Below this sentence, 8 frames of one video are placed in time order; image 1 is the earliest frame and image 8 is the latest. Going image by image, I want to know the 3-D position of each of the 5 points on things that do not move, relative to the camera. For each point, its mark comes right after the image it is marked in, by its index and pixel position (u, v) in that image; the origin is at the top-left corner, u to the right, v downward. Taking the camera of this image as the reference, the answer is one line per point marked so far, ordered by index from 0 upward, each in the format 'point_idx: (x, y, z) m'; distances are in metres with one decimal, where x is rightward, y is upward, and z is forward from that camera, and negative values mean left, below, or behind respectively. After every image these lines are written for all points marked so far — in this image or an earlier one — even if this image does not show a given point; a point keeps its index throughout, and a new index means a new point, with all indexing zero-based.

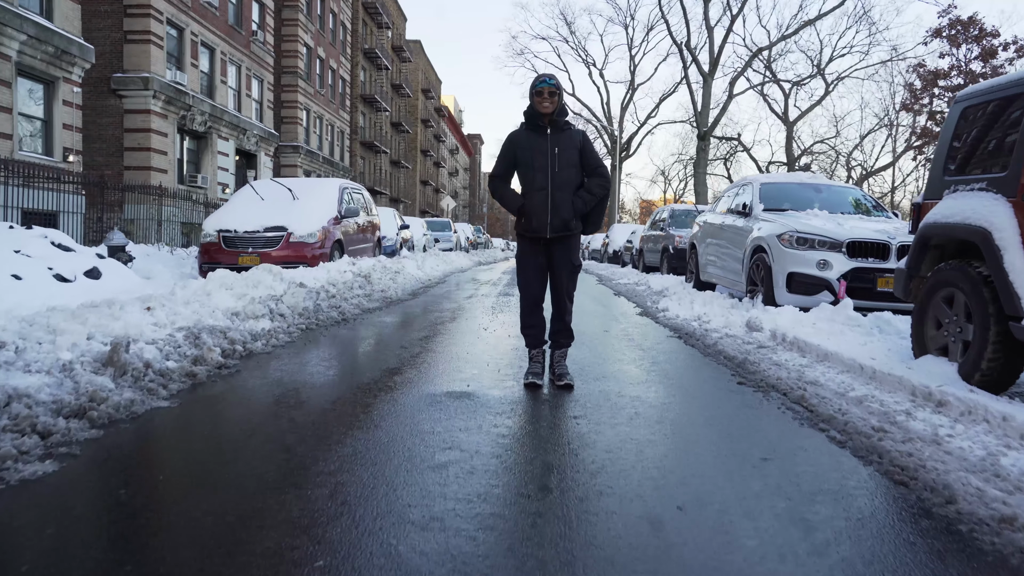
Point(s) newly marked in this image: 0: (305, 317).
0: (-2.1, -0.3, +7.0) m
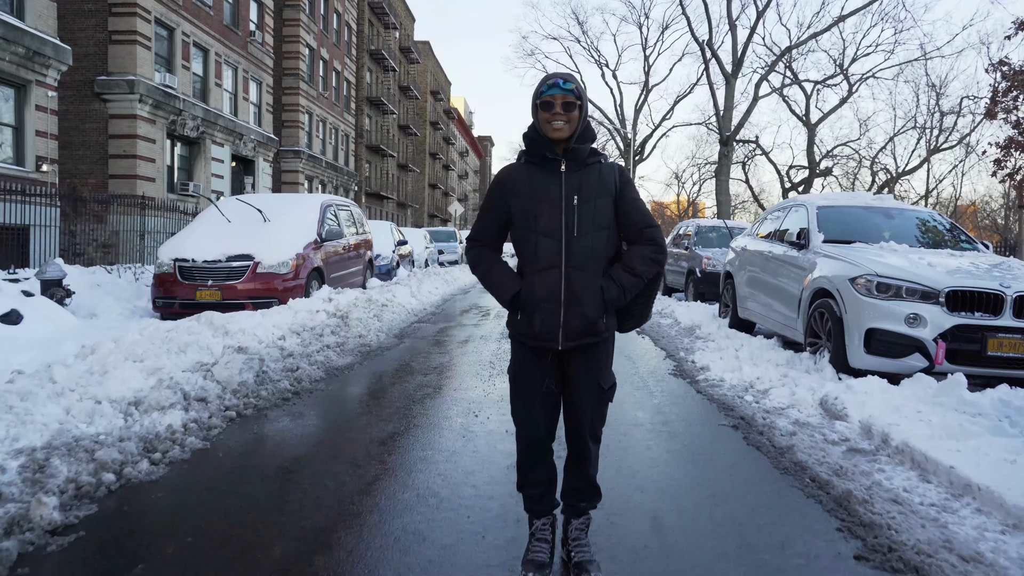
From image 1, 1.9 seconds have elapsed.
0: (-2.1, -0.8, +5.3) m
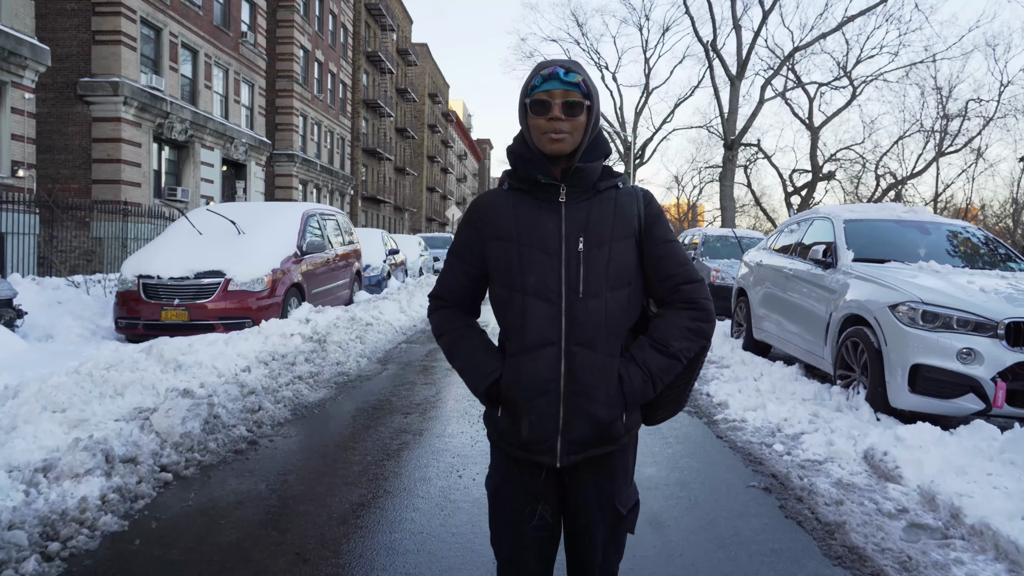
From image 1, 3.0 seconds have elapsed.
0: (-2.2, -1.0, +4.5) m
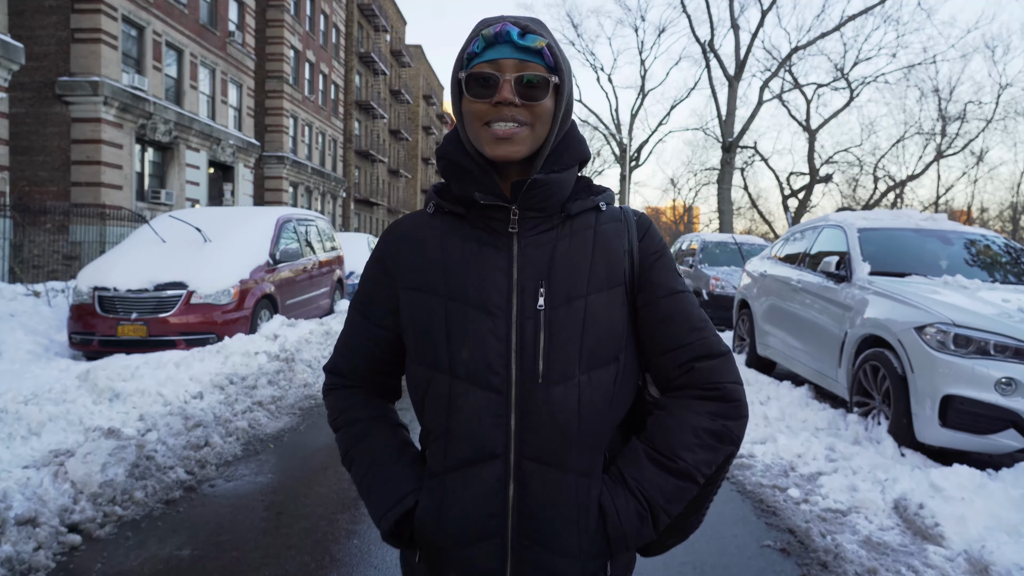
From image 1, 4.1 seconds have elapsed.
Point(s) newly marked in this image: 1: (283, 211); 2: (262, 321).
0: (-2.3, -1.2, +3.8) m
1: (-3.5, +1.2, +10.9) m
2: (-3.3, -0.4, +9.2) m
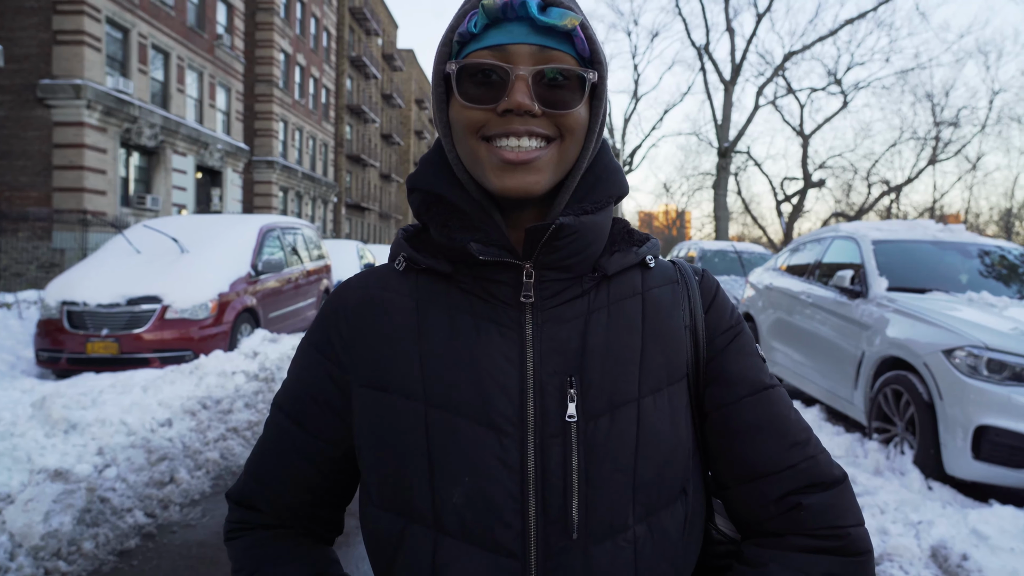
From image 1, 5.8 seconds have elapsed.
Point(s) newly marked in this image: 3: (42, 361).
0: (-2.3, -1.3, +3.4) m
1: (-3.6, +1.0, +10.4) m
2: (-3.3, -0.6, +8.7) m
3: (-5.2, -0.8, +7.8) m
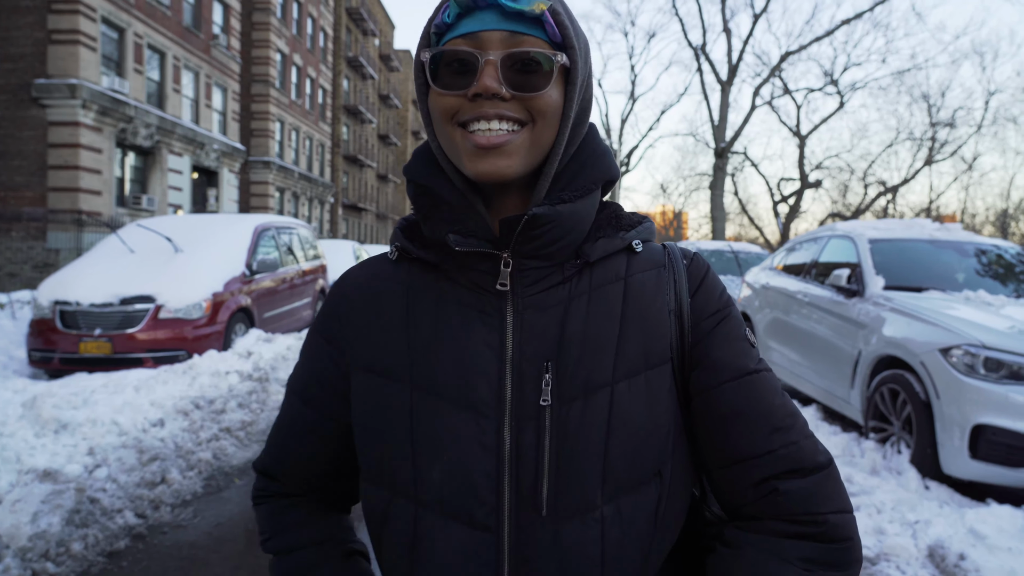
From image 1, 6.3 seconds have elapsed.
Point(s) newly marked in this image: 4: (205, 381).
0: (-2.4, -1.3, +3.3) m
1: (-3.7, +1.0, +10.4) m
2: (-3.4, -0.6, +8.7) m
3: (-5.2, -0.8, +7.7) m
4: (-2.9, -0.9, +6.6) m
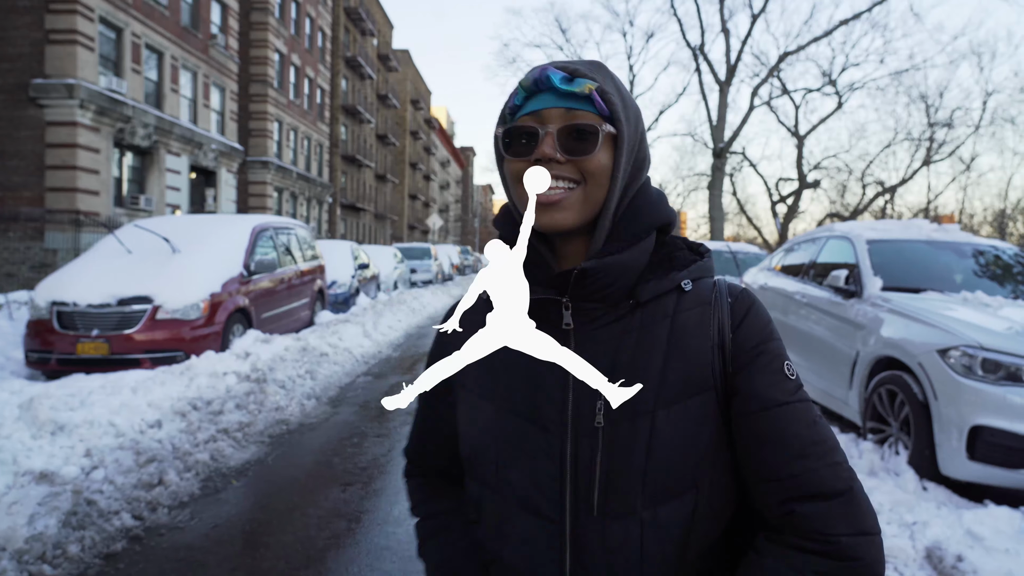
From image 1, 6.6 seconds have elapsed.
0: (-2.4, -1.3, +3.3) m
1: (-3.7, +1.0, +10.4) m
2: (-3.4, -0.6, +8.6) m
3: (-5.3, -0.8, +7.7) m
4: (-2.9, -0.9, +6.5) m
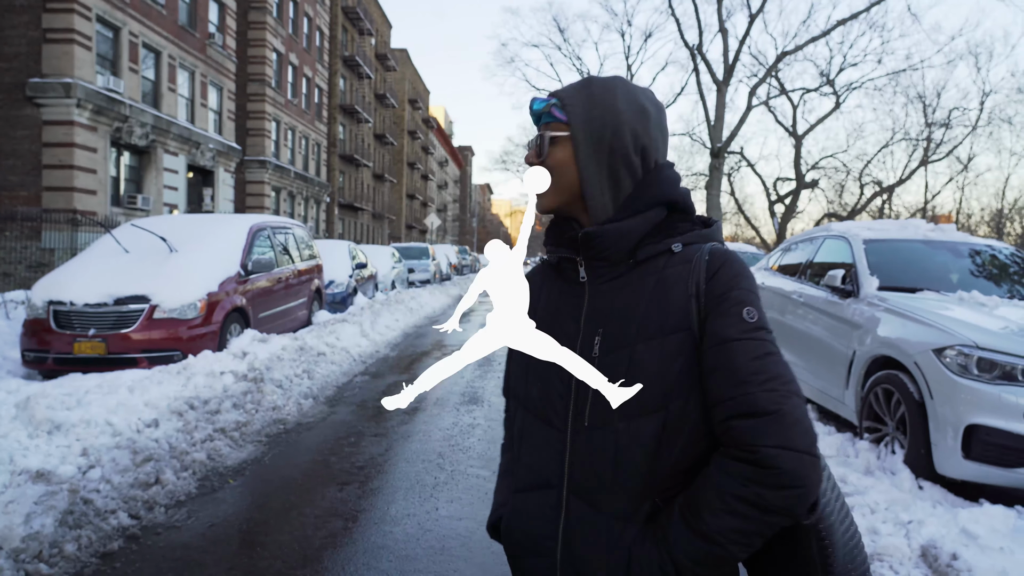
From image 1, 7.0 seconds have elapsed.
0: (-2.4, -1.3, +3.3) m
1: (-3.7, +1.0, +10.4) m
2: (-3.4, -0.6, +8.6) m
3: (-5.3, -0.8, +7.7) m
4: (-2.9, -0.9, +6.5) m
